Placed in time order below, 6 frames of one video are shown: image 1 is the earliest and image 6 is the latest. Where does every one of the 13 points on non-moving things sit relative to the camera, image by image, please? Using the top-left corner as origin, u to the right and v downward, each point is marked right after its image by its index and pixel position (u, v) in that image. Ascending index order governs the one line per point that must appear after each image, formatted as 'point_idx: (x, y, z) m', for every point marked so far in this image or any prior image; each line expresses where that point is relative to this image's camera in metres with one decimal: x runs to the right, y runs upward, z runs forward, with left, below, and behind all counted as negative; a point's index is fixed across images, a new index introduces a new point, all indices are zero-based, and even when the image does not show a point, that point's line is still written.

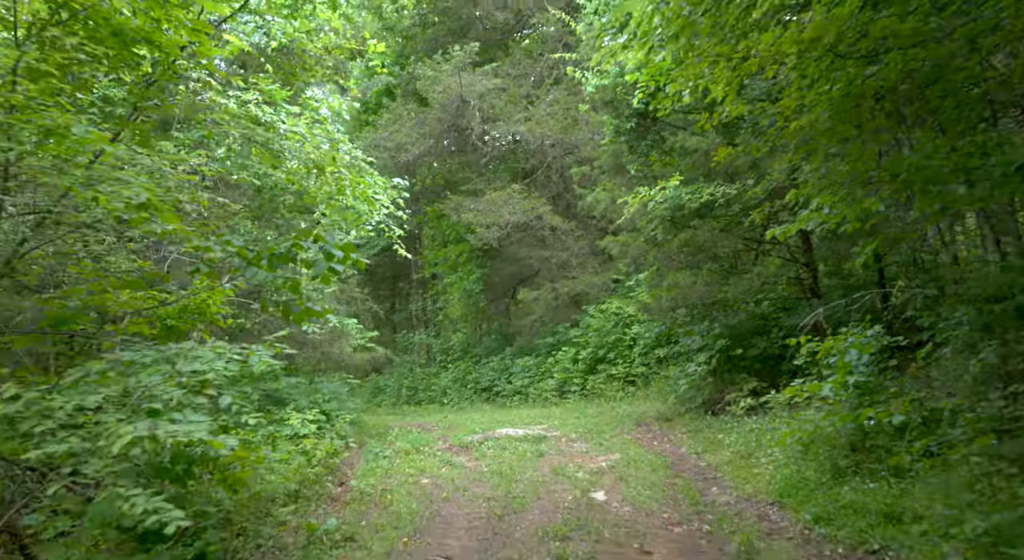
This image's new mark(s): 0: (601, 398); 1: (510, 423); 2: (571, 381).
0: (+1.8, -2.5, +14.0) m
1: (-0.1, -2.8, +13.1) m
2: (+1.3, -2.3, +15.4) m
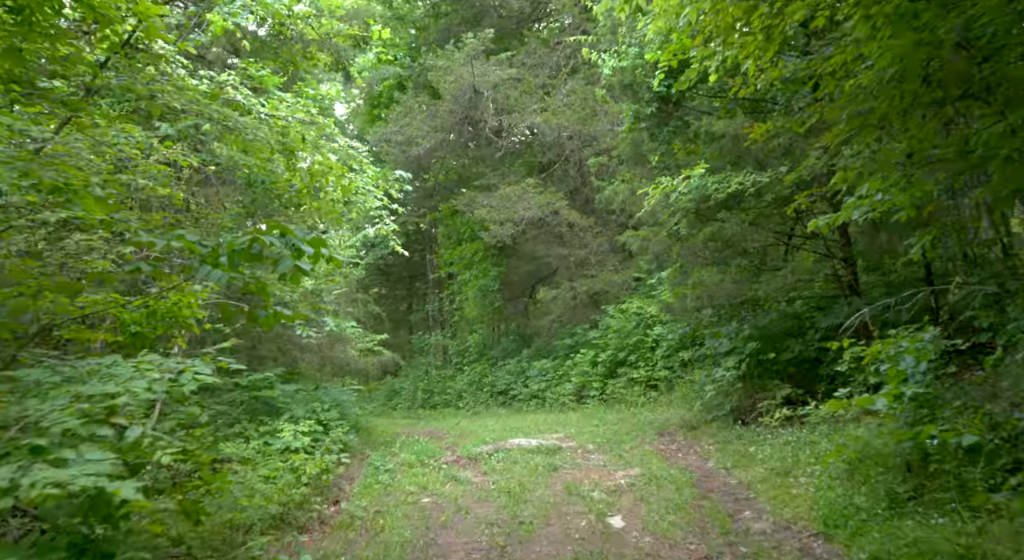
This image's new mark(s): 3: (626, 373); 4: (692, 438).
0: (+2.1, -2.4, +13.2) m
1: (+0.2, -2.7, +12.4) m
2: (+1.7, -2.3, +14.6) m
3: (+2.3, -1.9, +13.9) m
4: (+2.6, -2.3, +9.7) m
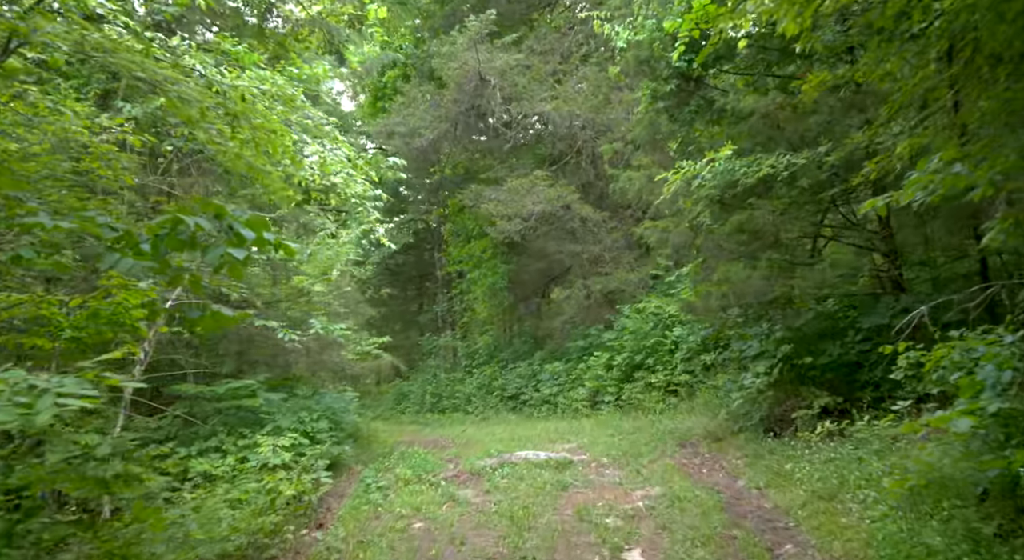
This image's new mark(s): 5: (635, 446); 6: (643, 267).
0: (+2.3, -2.4, +12.2) m
1: (+0.4, -2.7, +11.5) m
2: (+1.8, -2.2, +13.6) m
3: (+2.5, -1.9, +13.0) m
4: (+2.7, -2.2, +8.7) m
5: (+1.8, -2.4, +9.7) m
6: (+2.9, +0.3, +14.9) m
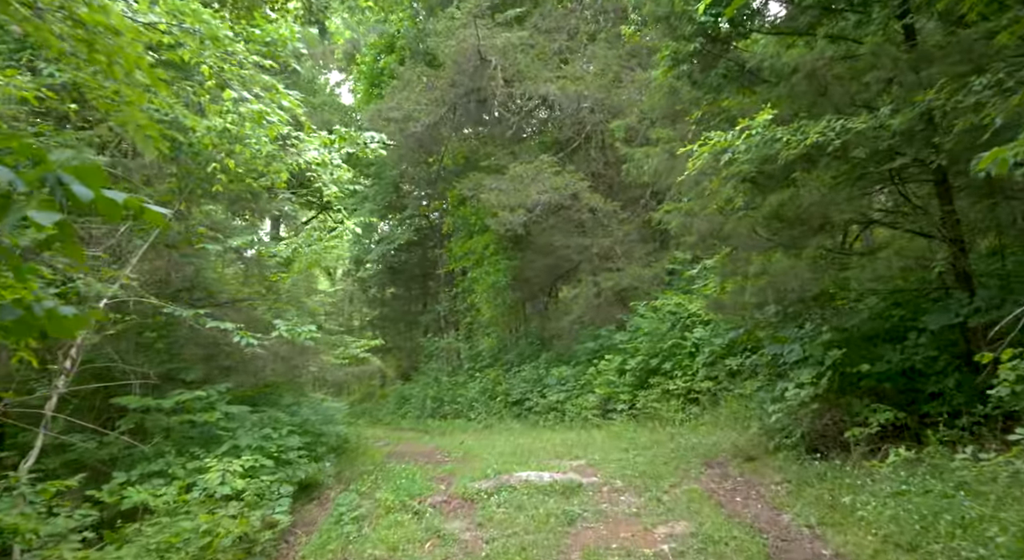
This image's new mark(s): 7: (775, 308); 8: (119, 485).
0: (+2.3, -2.3, +11.0) m
1: (+0.4, -2.6, +10.2) m
2: (+1.9, -2.1, +12.3) m
3: (+2.6, -1.8, +11.7) m
4: (+2.7, -2.1, +7.4) m
5: (+1.8, -2.3, +8.4) m
6: (+2.9, +0.4, +13.6) m
7: (+2.8, -0.3, +7.2) m
8: (-3.7, -2.0, +6.5) m
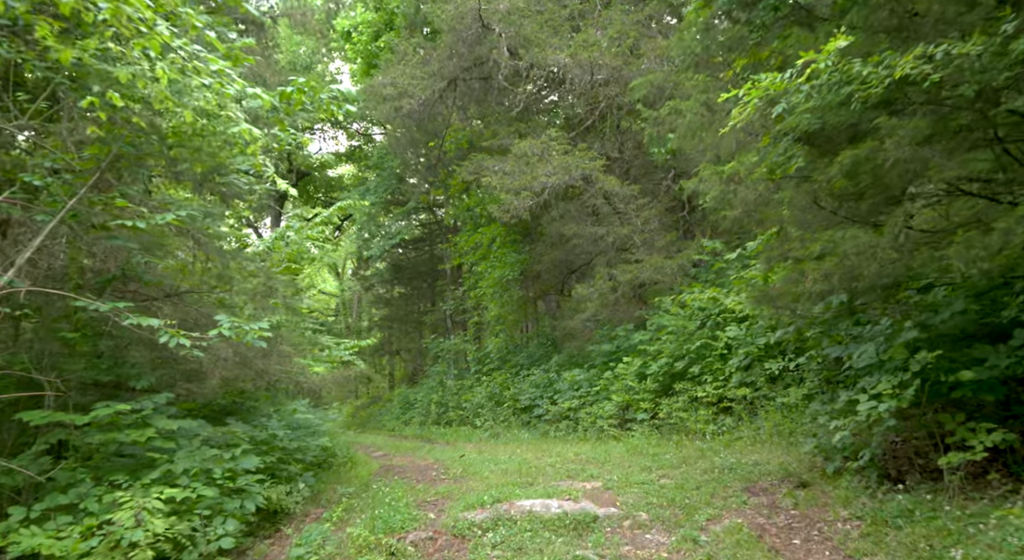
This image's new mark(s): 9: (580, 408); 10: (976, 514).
0: (+2.4, -2.2, +9.5) m
1: (+0.4, -2.5, +8.8) m
2: (+2.0, -2.0, +10.9) m
3: (+2.6, -1.7, +10.2) m
4: (+2.6, -2.0, +5.9) m
5: (+1.8, -2.2, +6.9) m
6: (+3.0, +0.5, +12.1) m
7: (+2.8, -0.2, +5.7) m
8: (-3.8, -1.8, +5.1) m
9: (+1.2, -2.3, +12.1) m
10: (+3.3, -1.6, +4.9) m
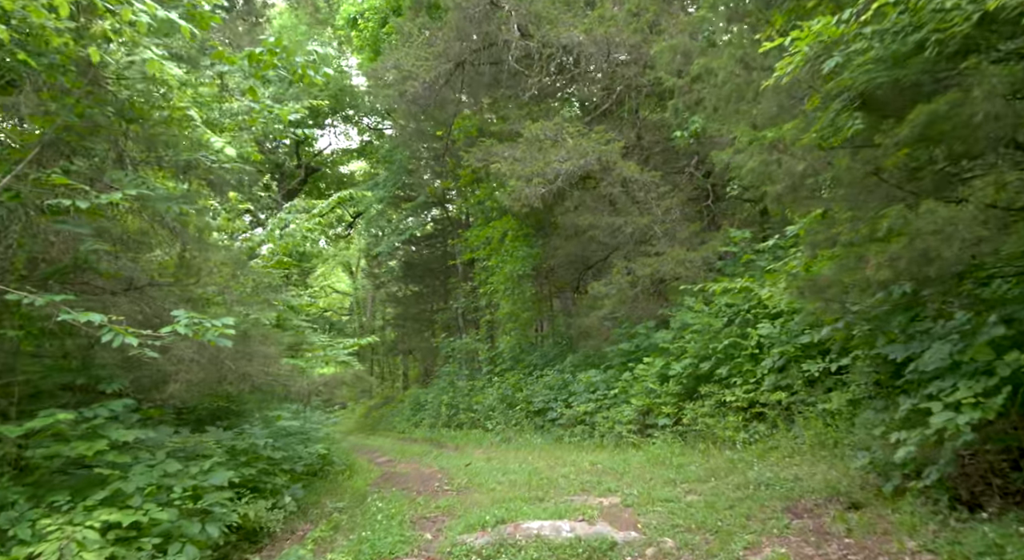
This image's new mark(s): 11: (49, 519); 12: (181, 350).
0: (+2.5, -2.1, +8.6) m
1: (+0.5, -2.4, +7.9) m
2: (+2.1, -1.9, +10.0) m
3: (+2.8, -1.6, +9.3) m
4: (+2.7, -1.9, +5.0) m
5: (+1.8, -2.1, +6.0) m
6: (+3.2, +0.6, +11.2) m
7: (+2.8, -0.1, +4.8) m
8: (-3.8, -1.8, +4.3) m
9: (+1.4, -2.2, +11.2) m
10: (+3.3, -1.5, +4.0) m
11: (-3.2, -1.6, +4.7) m
12: (-3.0, -0.7, +6.5) m
